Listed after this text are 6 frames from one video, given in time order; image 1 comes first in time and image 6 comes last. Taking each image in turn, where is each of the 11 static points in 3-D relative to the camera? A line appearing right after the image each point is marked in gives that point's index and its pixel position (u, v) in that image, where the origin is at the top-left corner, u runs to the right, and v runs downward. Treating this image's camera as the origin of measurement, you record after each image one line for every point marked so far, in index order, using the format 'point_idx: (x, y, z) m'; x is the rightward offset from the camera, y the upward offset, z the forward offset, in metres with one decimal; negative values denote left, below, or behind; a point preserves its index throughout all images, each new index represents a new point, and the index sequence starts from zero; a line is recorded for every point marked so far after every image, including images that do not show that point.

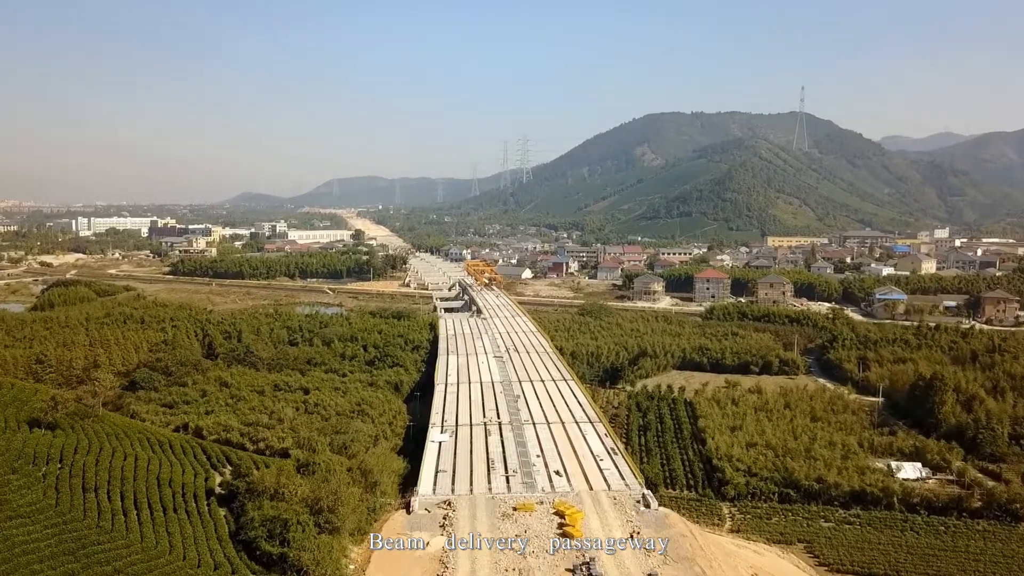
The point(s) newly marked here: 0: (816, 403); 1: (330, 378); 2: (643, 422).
0: (+6.6, -2.5, +17.7) m
1: (-4.2, -2.1, +18.8) m
2: (+2.7, -2.8, +16.7) m
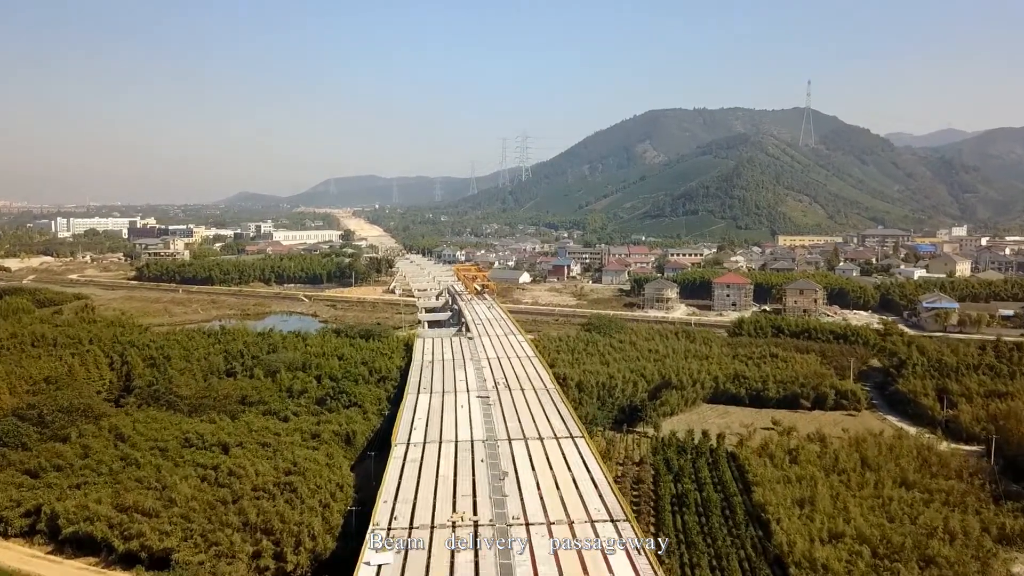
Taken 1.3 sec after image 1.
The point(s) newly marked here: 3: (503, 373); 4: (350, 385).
0: (+6.4, -2.8, +13.4) m
1: (-4.4, -2.4, +14.4) m
2: (+2.5, -3.1, +12.4) m
3: (-0.2, -1.7, +16.7) m
4: (-3.3, -2.0, +16.6) m
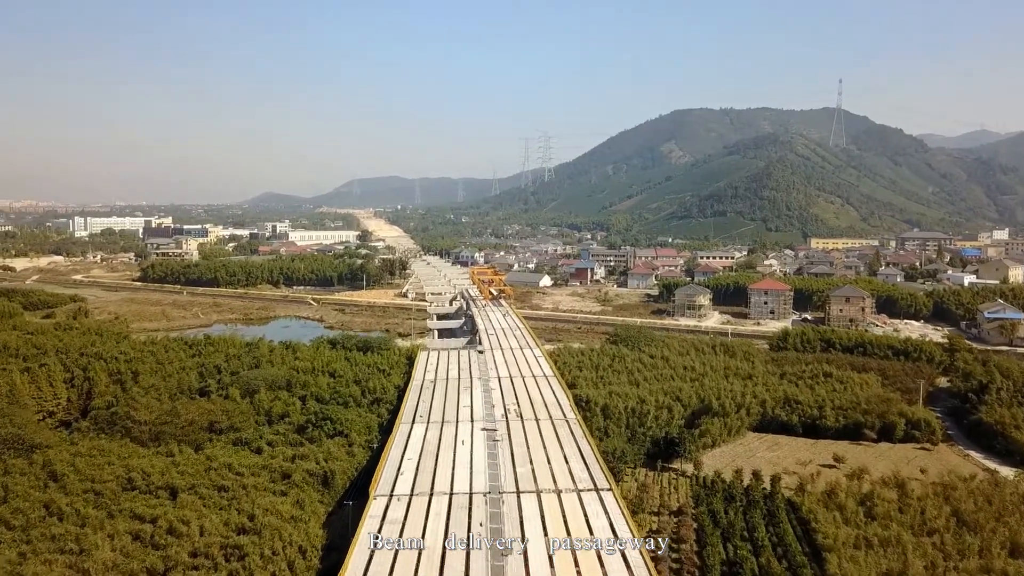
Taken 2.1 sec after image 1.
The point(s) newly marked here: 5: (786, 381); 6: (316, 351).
0: (+6.6, -3.0, +10.7) m
1: (-4.2, -2.6, +12.1) m
2: (+2.6, -3.3, +9.8) m
3: (+0.1, -1.9, +14.2) m
4: (-3.1, -2.1, +14.3) m
5: (+6.0, -2.0, +17.7) m
6: (-4.5, -1.5, +18.7) m
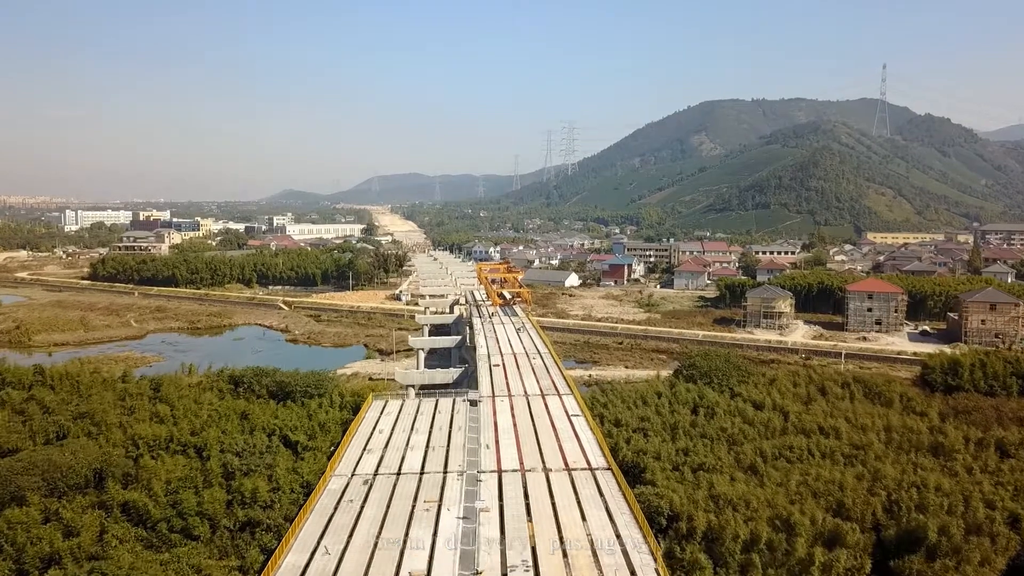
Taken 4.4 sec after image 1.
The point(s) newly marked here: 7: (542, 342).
0: (+6.5, -3.1, +2.9) m
1: (-4.2, -2.6, +4.5) m
2: (+2.6, -3.4, +2.1) m
3: (+0.2, -2.0, +6.6) m
4: (-3.0, -2.2, +6.7) m
5: (+6.2, -2.1, +9.9) m
6: (-4.3, -1.5, +11.1) m
7: (+0.6, -1.1, +16.2) m
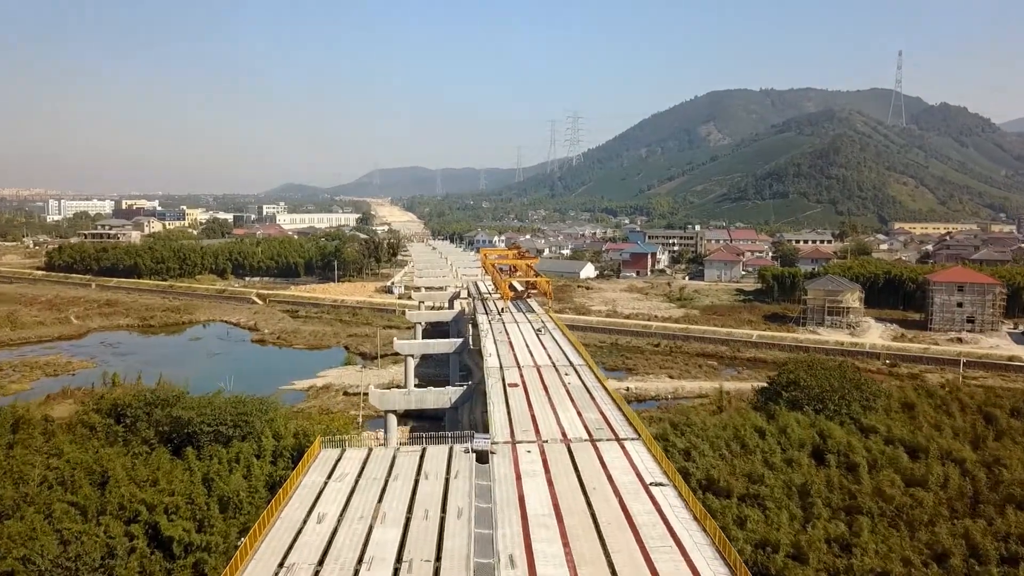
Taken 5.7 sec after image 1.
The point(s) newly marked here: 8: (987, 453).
0: (+6.8, -3.0, -1.3) m
1: (-3.9, -2.5, +0.3) m
2: (+2.8, -3.3, -2.1) m
3: (+0.4, -1.9, +2.4) m
4: (-2.7, -2.1, +2.5) m
5: (+6.4, -2.0, +5.7) m
6: (-4.1, -1.4, +6.9) m
7: (+0.9, -0.9, +12.0) m
8: (+4.6, -1.6, +8.0) m
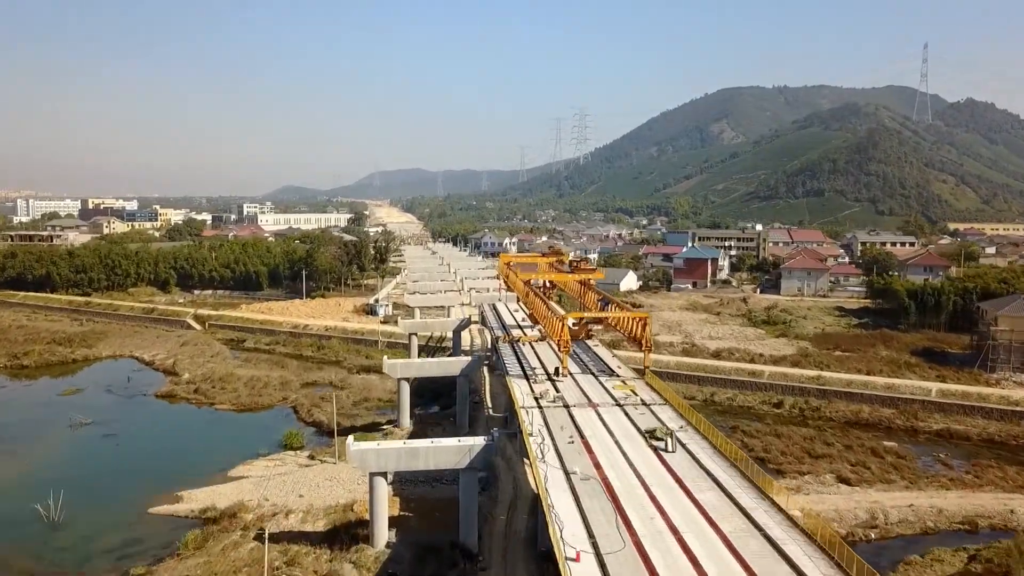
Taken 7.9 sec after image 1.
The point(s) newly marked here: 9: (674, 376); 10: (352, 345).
0: (+7.4, -3.4, -8.3) m
1: (-3.3, -2.9, -6.6) m
2: (+3.5, -3.6, -9.1) m
3: (+1.0, -2.2, -4.6) m
4: (-2.1, -2.5, -4.5) m
5: (+7.0, -2.3, -1.3) m
6: (-3.4, -1.8, -0.1) m
7: (+1.5, -1.3, +5.0) m
8: (+5.3, -2.0, +1.0) m
9: (+2.7, -1.5, +13.5) m
10: (-3.3, -1.1, +16.6) m
